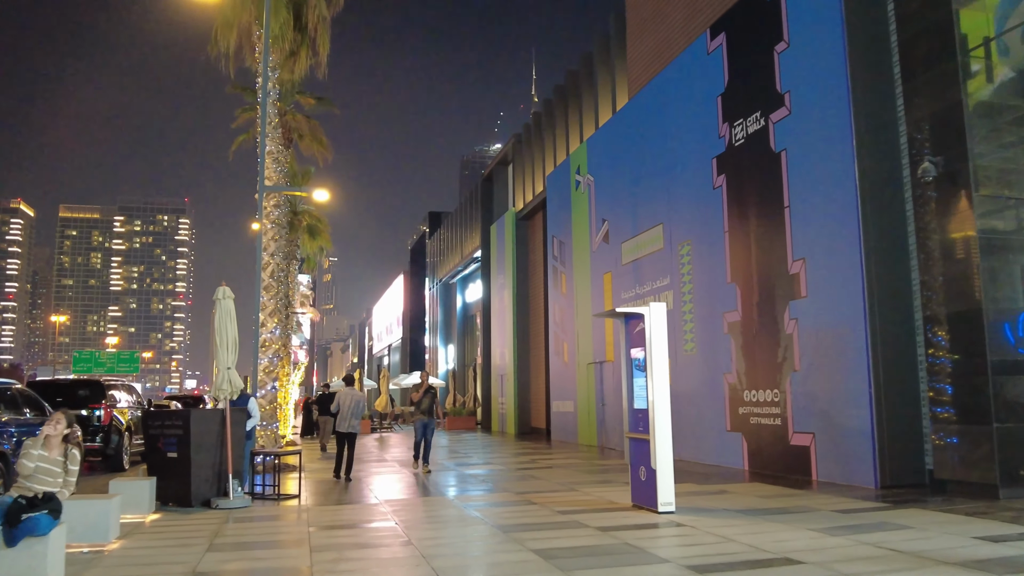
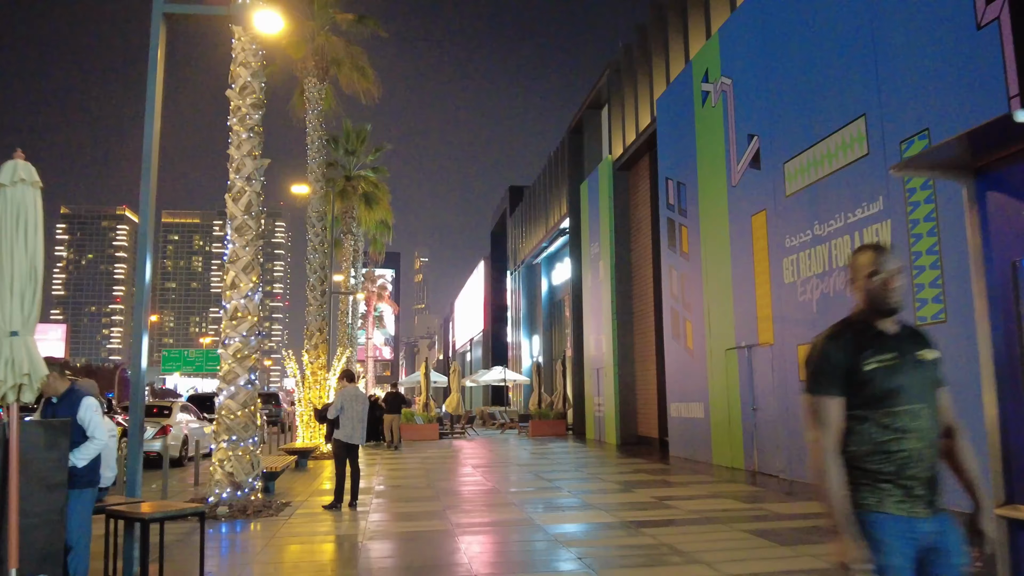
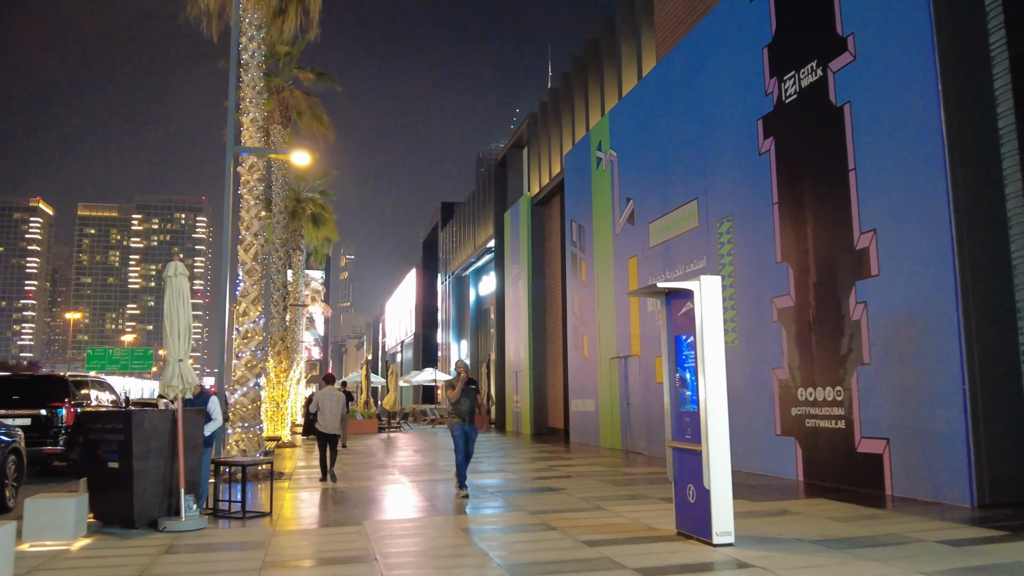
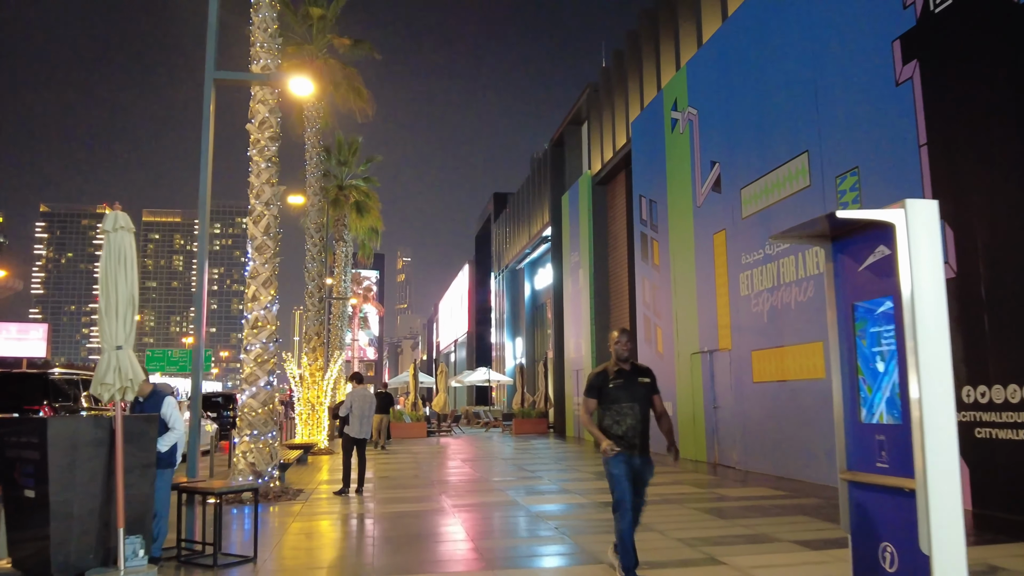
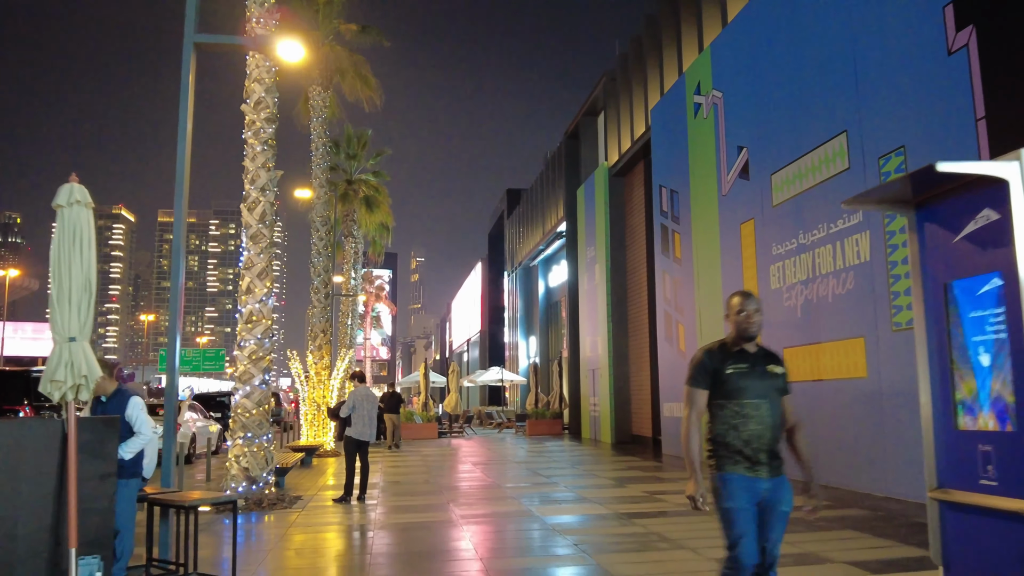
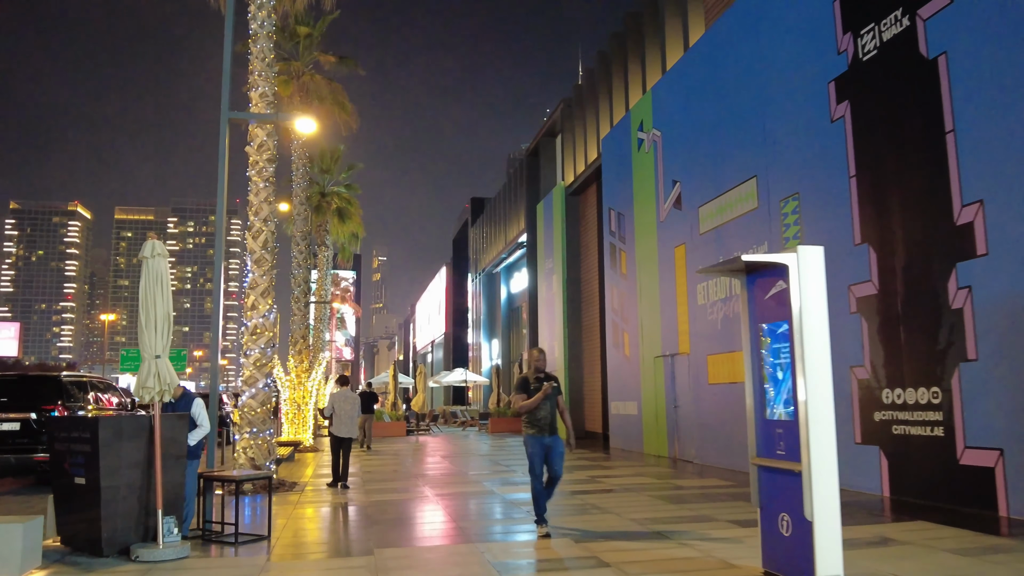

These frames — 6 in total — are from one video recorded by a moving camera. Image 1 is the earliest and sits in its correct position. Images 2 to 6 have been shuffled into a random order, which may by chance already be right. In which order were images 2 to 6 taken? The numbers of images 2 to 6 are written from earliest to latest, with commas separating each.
3, 6, 4, 5, 2
